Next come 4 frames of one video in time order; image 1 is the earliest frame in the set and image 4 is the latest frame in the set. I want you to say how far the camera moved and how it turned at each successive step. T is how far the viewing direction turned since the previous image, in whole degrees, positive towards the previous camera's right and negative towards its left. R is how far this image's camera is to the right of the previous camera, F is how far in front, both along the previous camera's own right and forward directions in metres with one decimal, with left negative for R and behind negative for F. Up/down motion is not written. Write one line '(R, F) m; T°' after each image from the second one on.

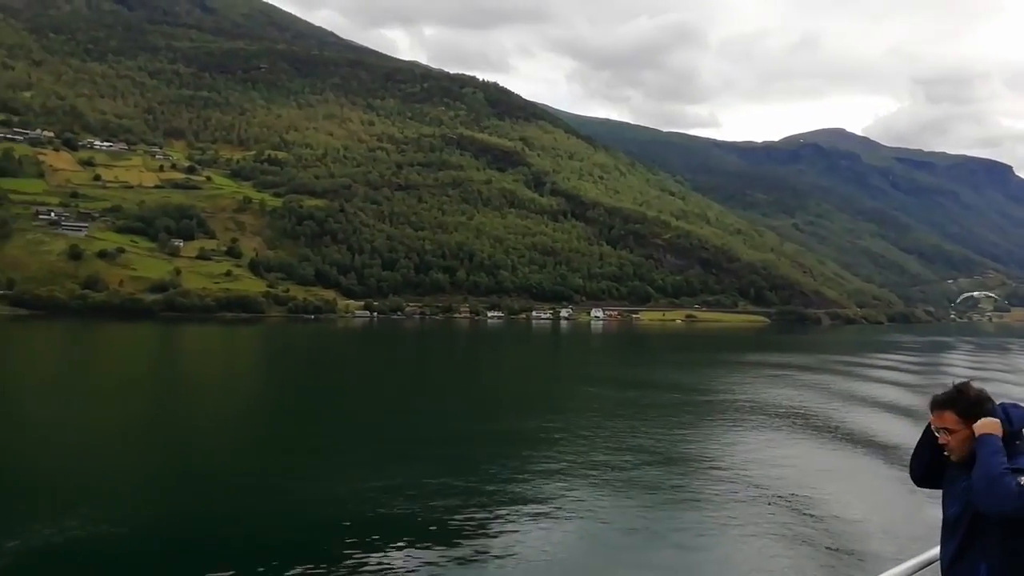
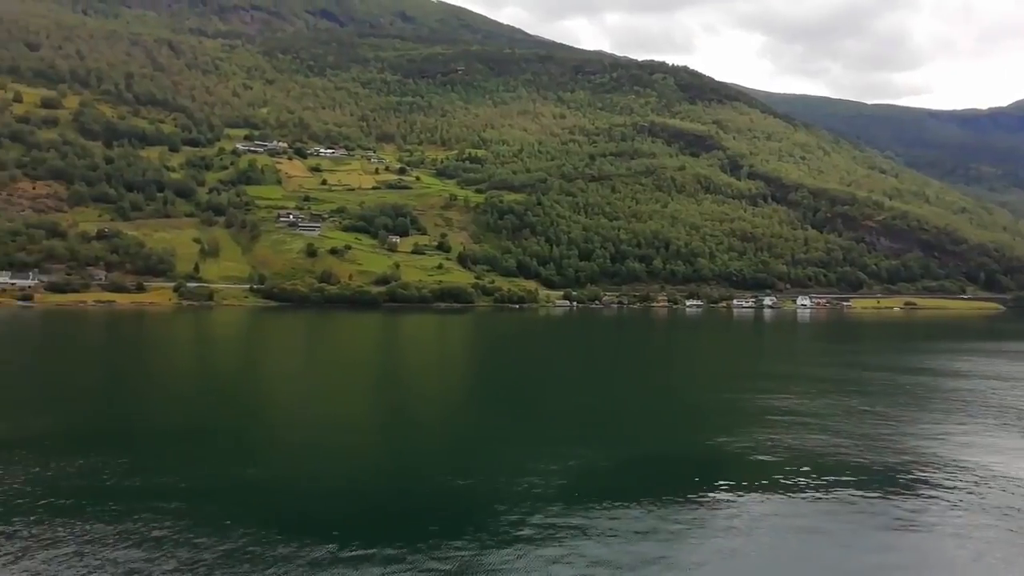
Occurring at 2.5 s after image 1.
(-2.7, -2.7) m; -14°
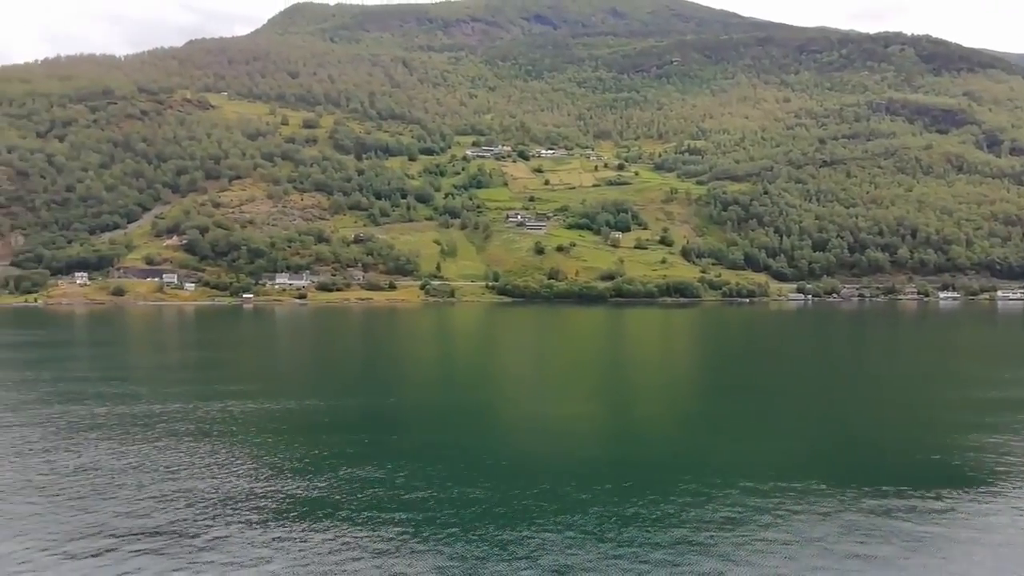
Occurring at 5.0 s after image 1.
(-3.3, -2.2) m; -15°
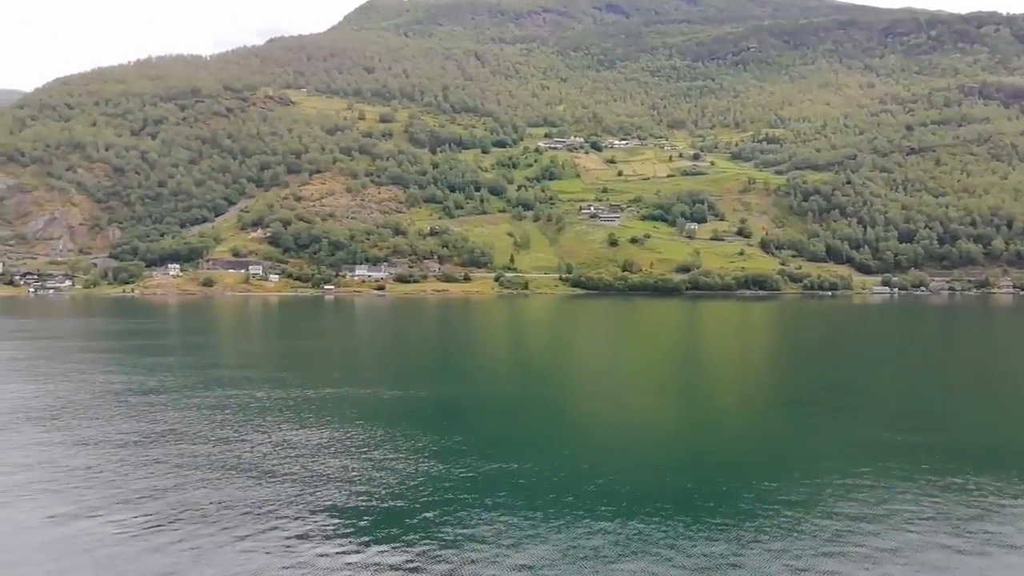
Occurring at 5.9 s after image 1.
(-1.0, -0.5) m; -5°
